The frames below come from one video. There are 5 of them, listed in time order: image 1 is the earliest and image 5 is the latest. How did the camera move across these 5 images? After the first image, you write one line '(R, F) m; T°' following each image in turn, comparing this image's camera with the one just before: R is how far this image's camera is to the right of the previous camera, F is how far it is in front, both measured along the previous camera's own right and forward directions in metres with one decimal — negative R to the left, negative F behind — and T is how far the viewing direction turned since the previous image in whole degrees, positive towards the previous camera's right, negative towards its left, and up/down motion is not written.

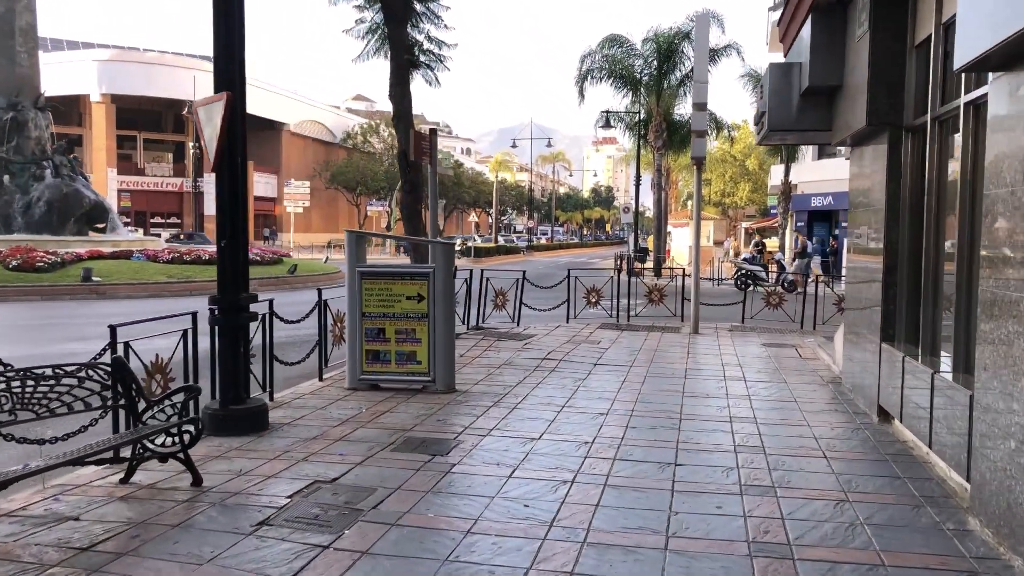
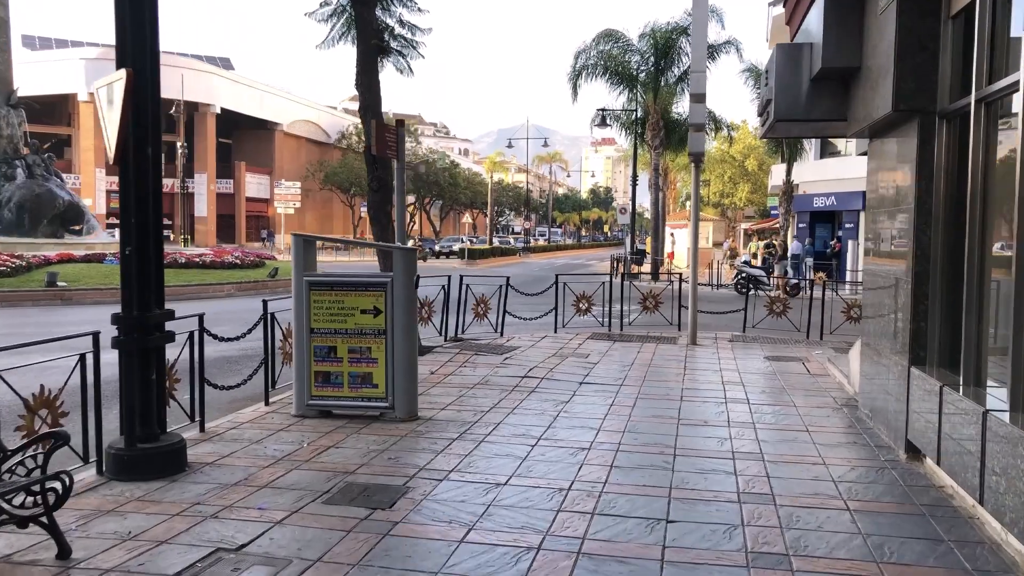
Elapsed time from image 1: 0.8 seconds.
(+0.3, +1.1) m; 0°
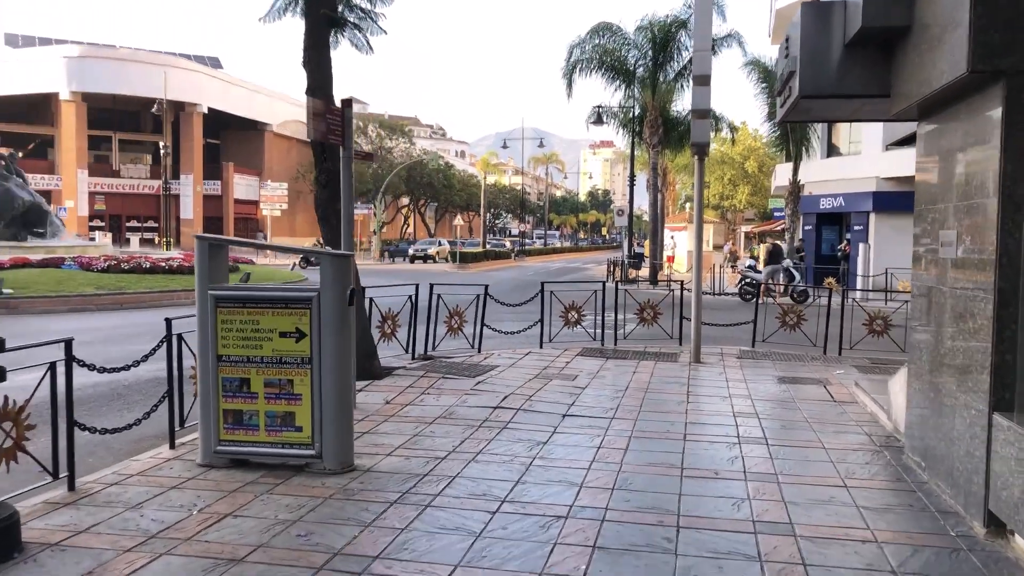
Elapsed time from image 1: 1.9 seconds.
(+0.3, +1.6) m; 0°
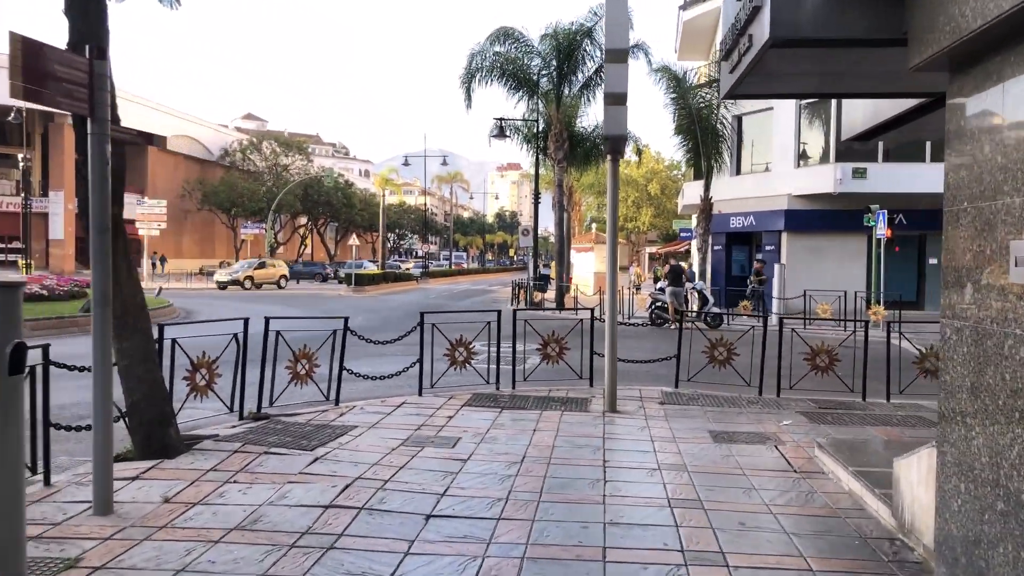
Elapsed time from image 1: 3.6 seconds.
(+0.4, +2.4) m; +6°
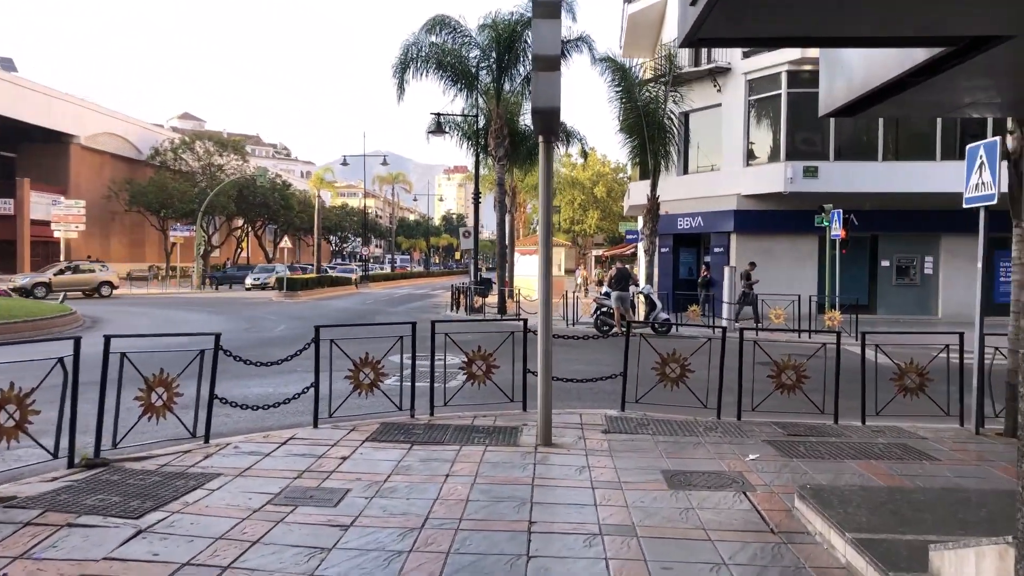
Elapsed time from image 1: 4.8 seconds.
(+0.3, +1.6) m; +4°
